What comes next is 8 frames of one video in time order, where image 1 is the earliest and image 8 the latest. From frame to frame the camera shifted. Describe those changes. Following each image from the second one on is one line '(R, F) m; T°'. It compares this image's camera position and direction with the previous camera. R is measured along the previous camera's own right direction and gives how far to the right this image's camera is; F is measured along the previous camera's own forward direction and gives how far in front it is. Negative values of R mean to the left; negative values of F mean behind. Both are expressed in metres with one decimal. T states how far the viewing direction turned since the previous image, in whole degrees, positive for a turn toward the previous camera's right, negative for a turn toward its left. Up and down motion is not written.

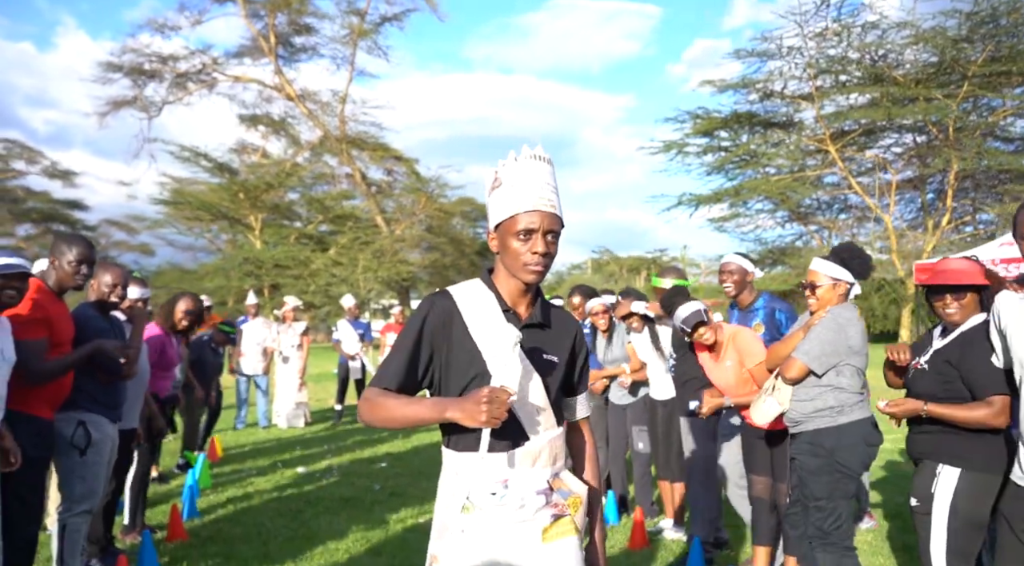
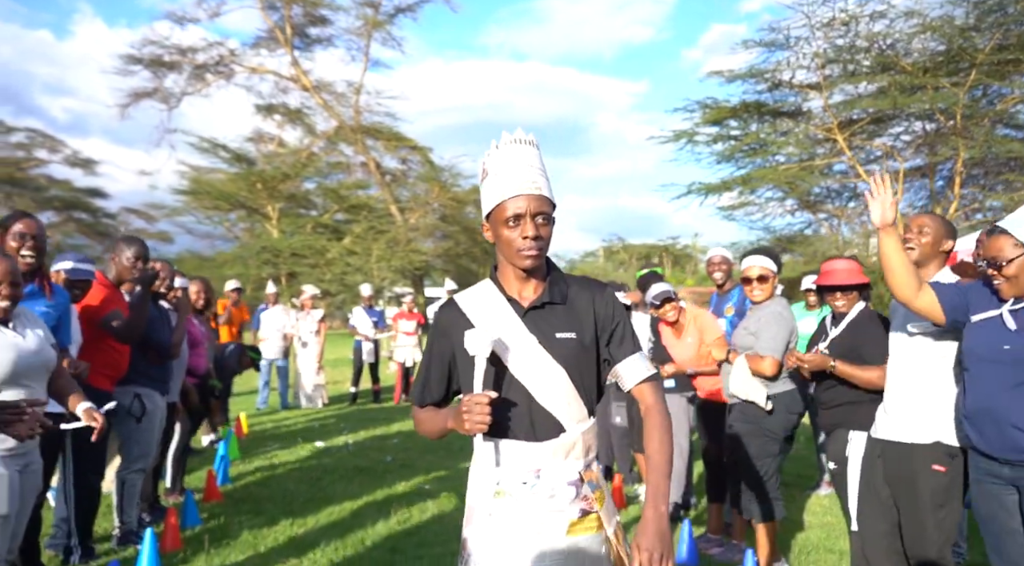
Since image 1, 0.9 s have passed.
(+0.2, -0.8) m; -1°
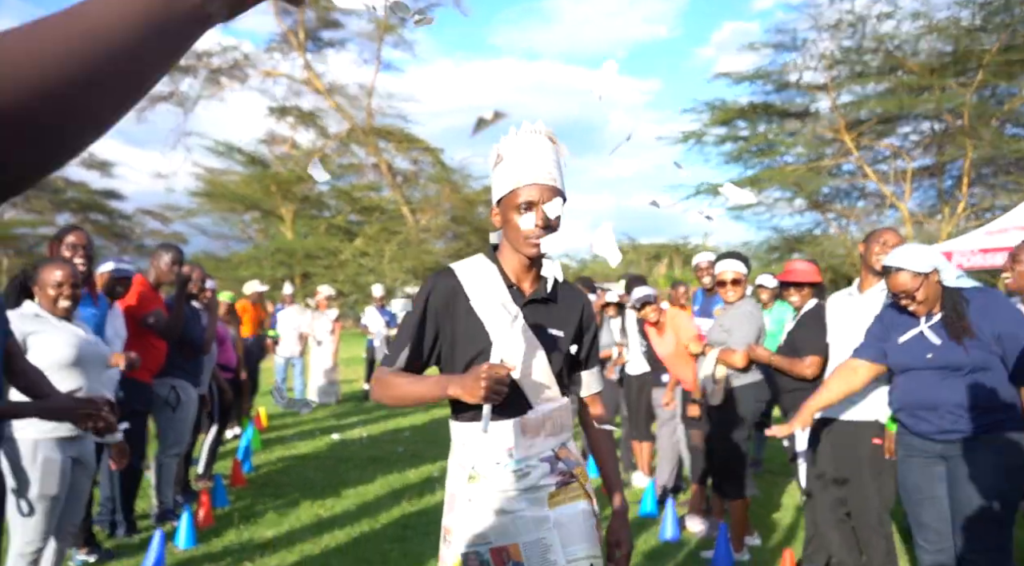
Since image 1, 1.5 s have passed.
(+0.1, -0.6) m; -1°
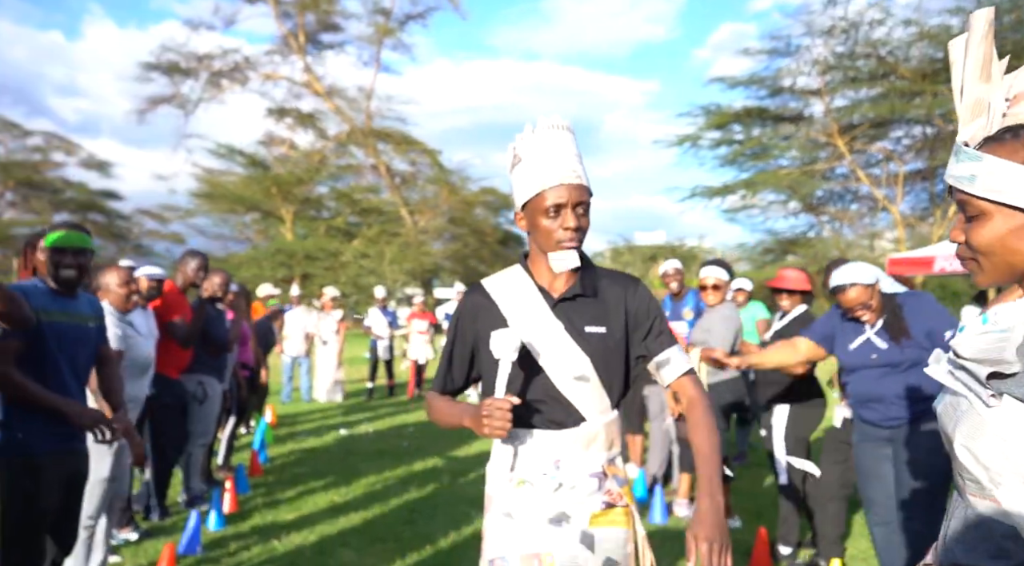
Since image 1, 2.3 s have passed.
(0.0, -0.6) m; 0°
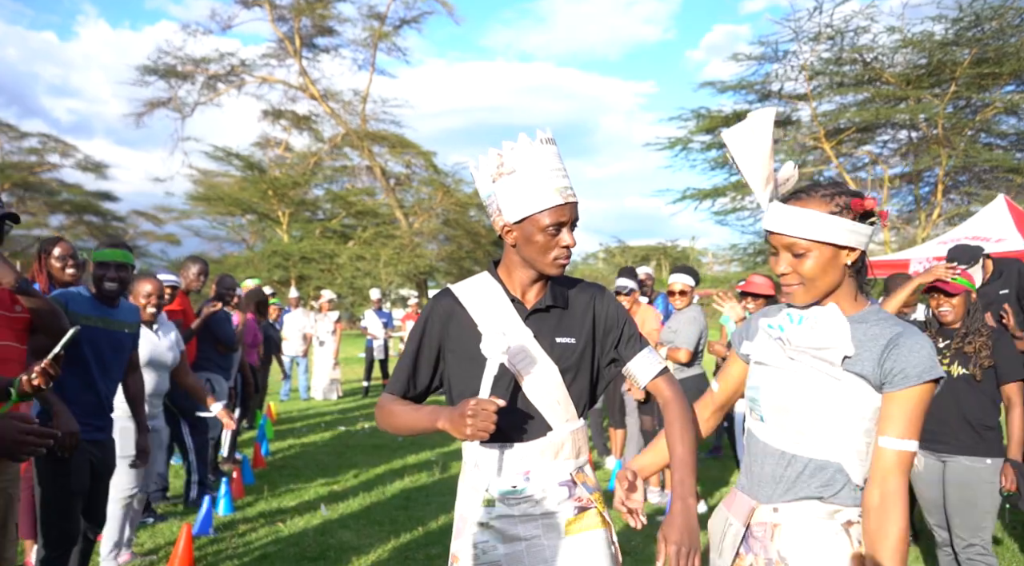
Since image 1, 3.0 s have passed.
(+0.1, -0.7) m; 0°
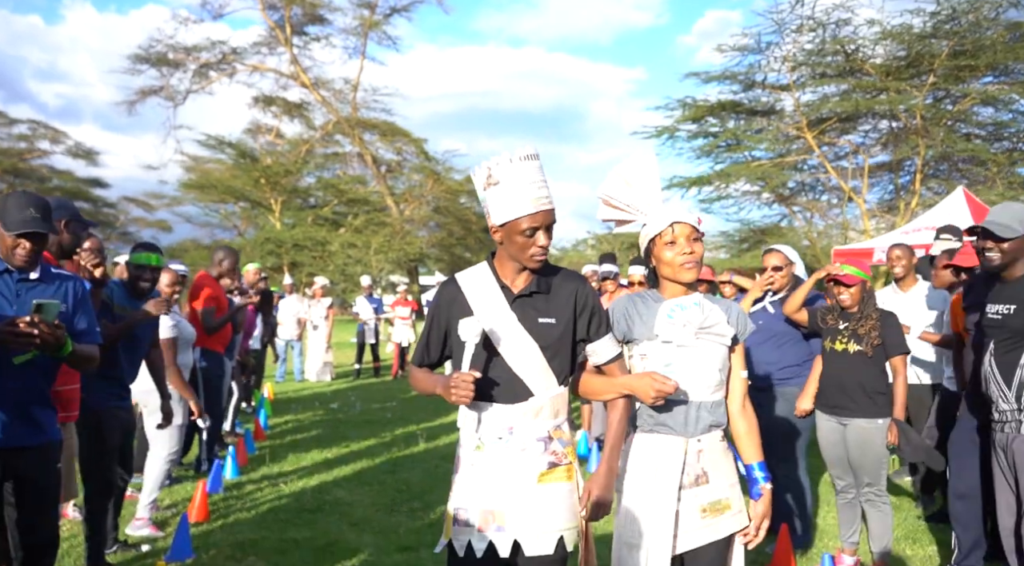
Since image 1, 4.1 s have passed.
(+0.2, -0.9) m; +1°
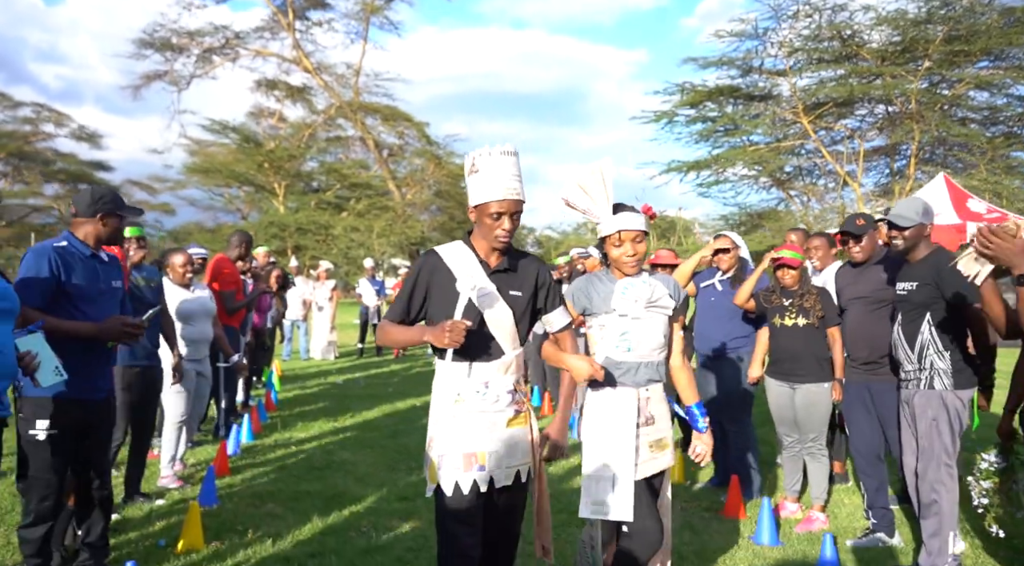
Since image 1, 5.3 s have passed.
(+0.1, -0.8) m; 0°
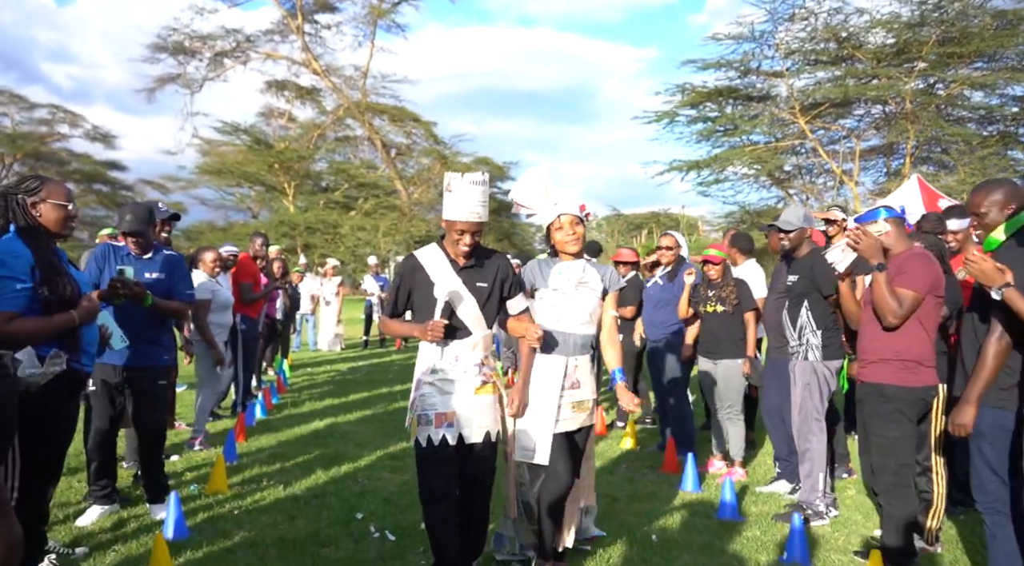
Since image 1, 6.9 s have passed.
(+0.4, -1.2) m; -1°
